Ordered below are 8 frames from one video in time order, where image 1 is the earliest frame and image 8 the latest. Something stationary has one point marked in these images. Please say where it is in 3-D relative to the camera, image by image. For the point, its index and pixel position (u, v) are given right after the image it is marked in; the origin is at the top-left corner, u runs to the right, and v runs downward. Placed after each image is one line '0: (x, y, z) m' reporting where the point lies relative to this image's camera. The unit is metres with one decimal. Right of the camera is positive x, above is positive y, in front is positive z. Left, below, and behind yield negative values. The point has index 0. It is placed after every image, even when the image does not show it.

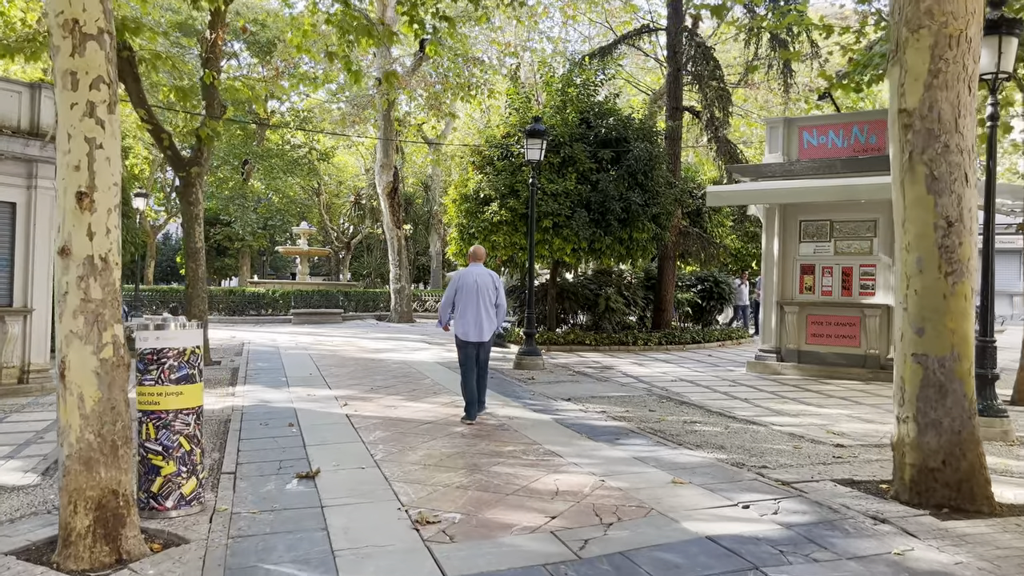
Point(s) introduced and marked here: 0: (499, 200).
0: (-0.2, +1.5, +13.7) m
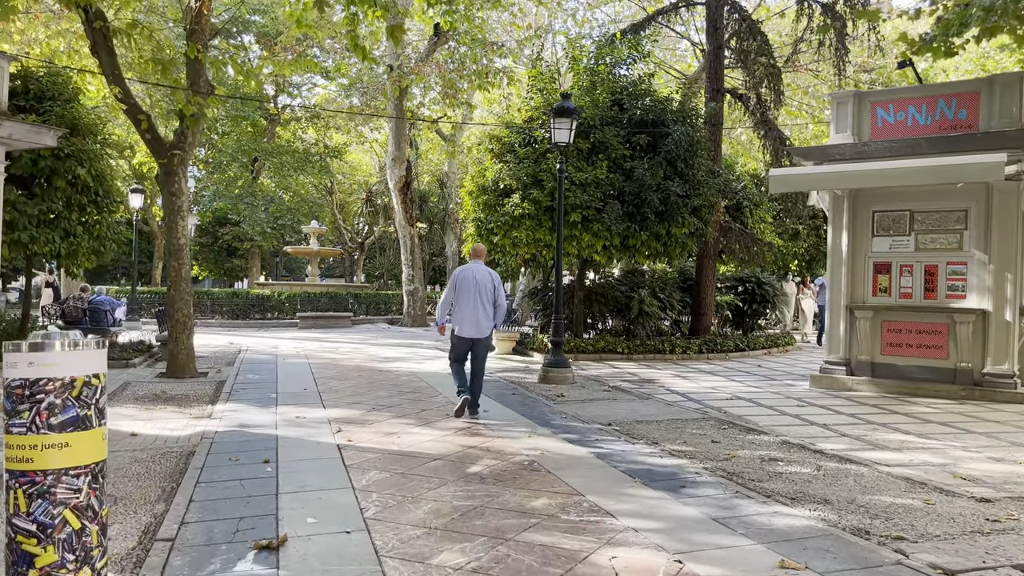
0: (+0.1, +1.5, +12.3) m
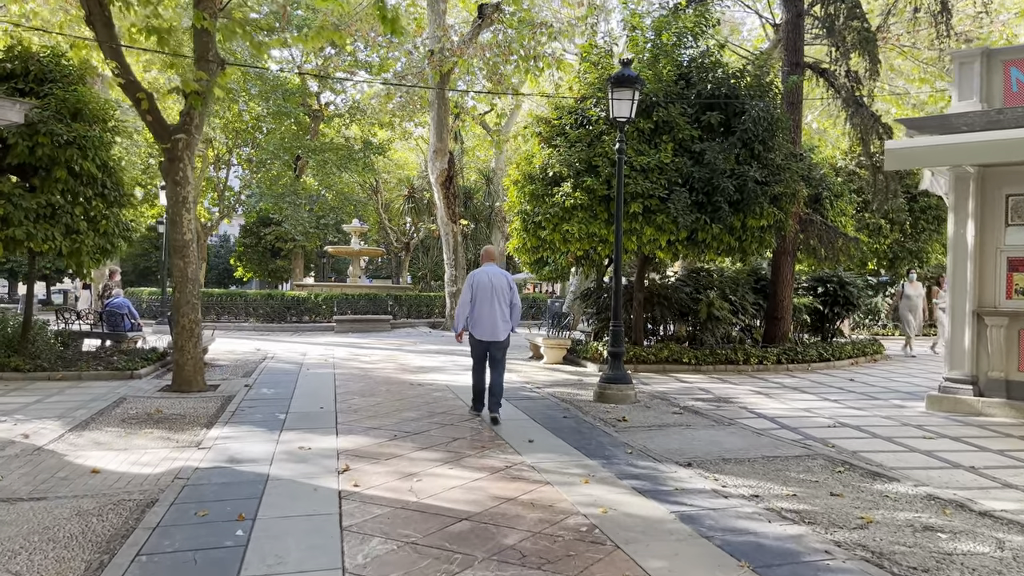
0: (+0.8, +1.4, +10.7) m
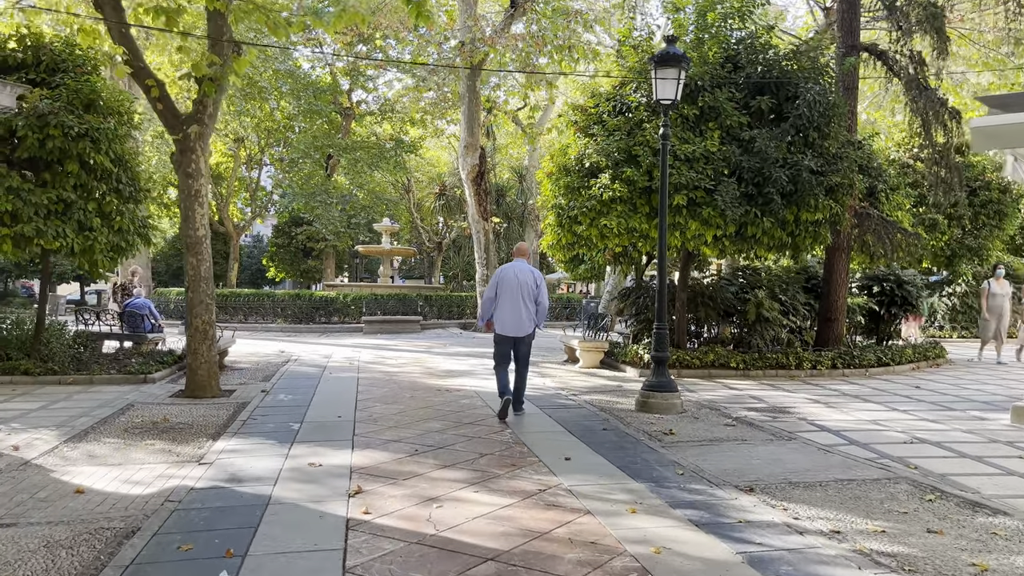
0: (+1.2, +1.5, +10.0) m
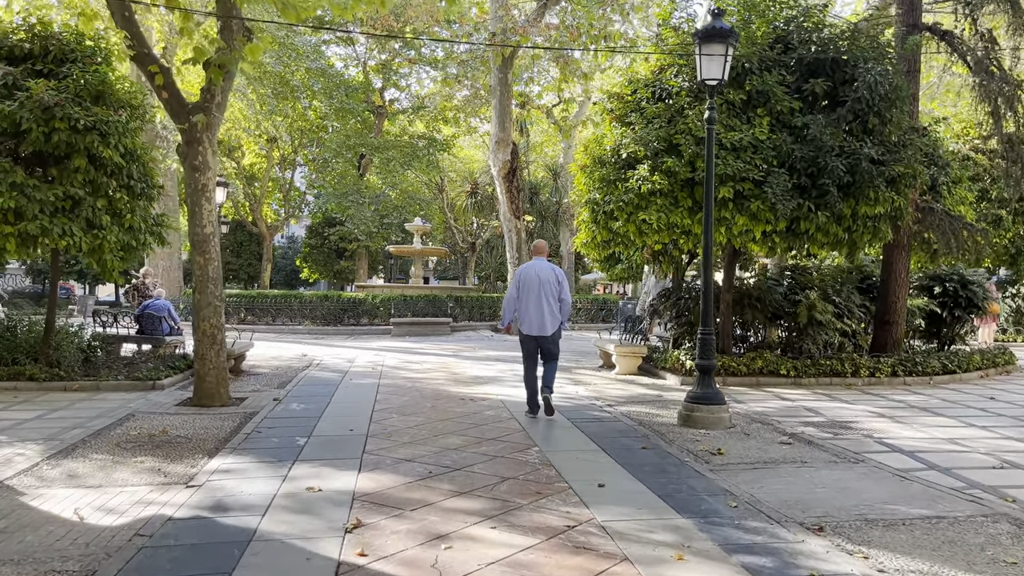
0: (+1.6, +1.4, +9.2) m
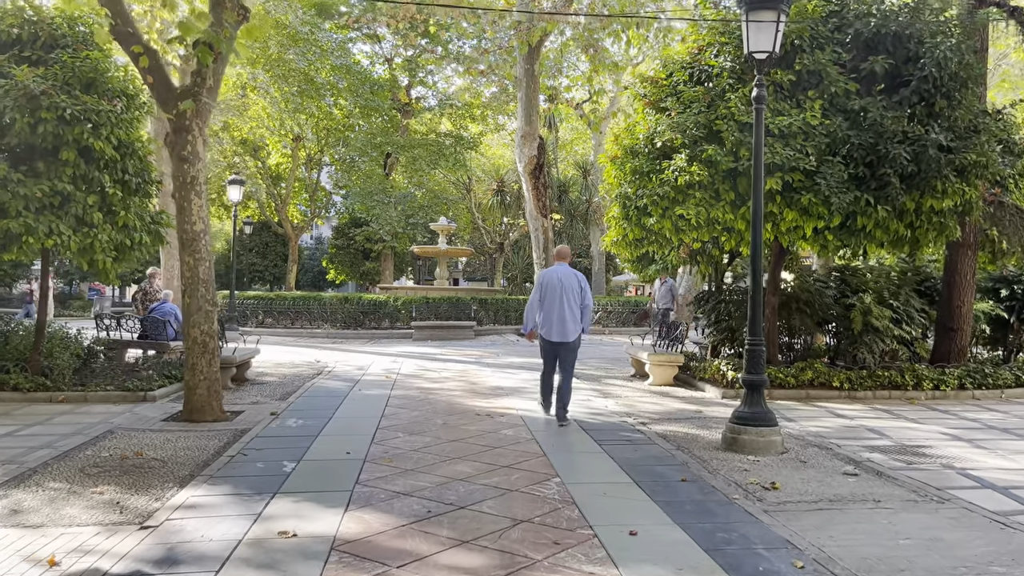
0: (+1.8, +1.4, +8.3) m
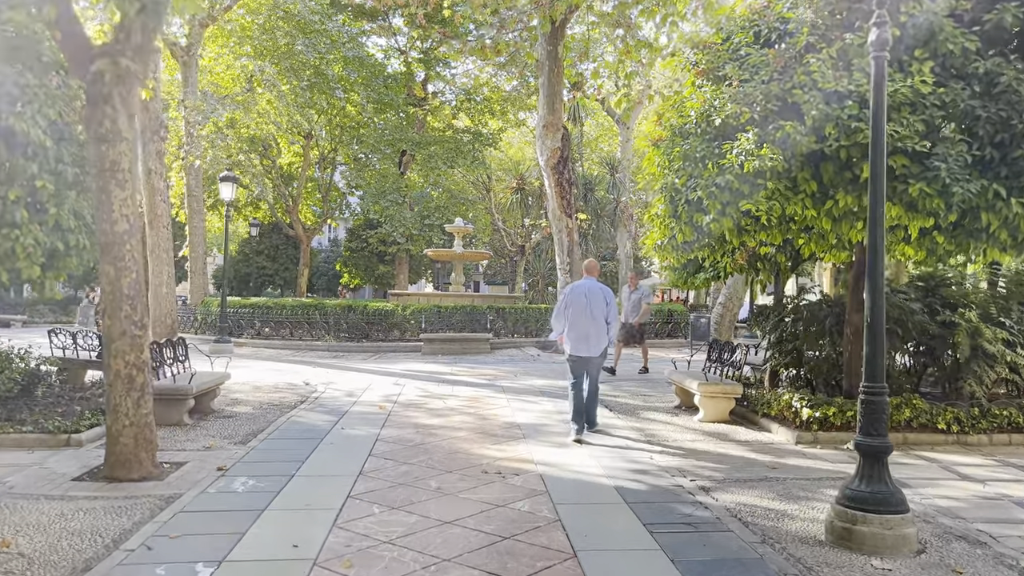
0: (+1.9, +1.3, +6.5) m
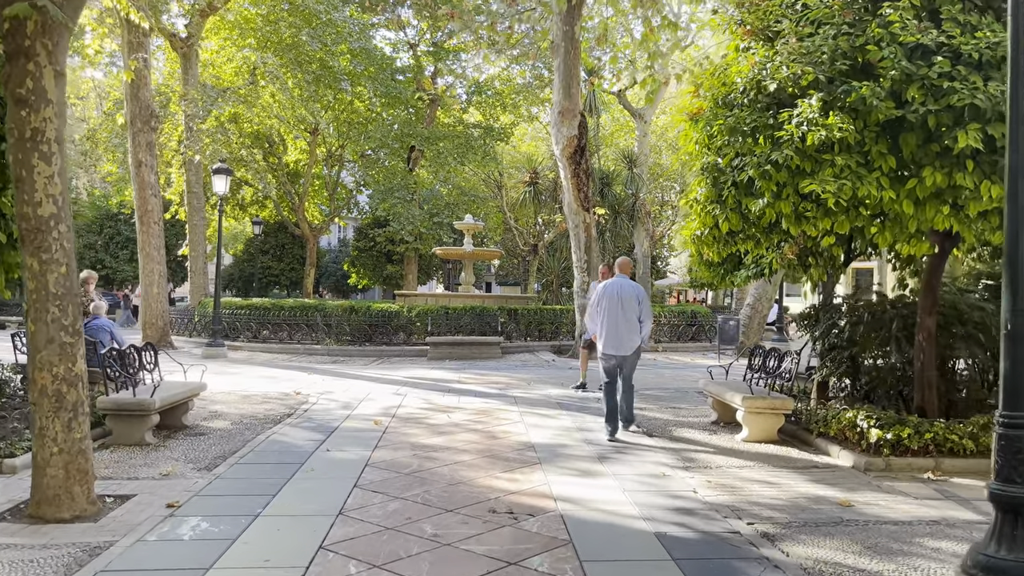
0: (+2.0, +1.3, +5.4) m
